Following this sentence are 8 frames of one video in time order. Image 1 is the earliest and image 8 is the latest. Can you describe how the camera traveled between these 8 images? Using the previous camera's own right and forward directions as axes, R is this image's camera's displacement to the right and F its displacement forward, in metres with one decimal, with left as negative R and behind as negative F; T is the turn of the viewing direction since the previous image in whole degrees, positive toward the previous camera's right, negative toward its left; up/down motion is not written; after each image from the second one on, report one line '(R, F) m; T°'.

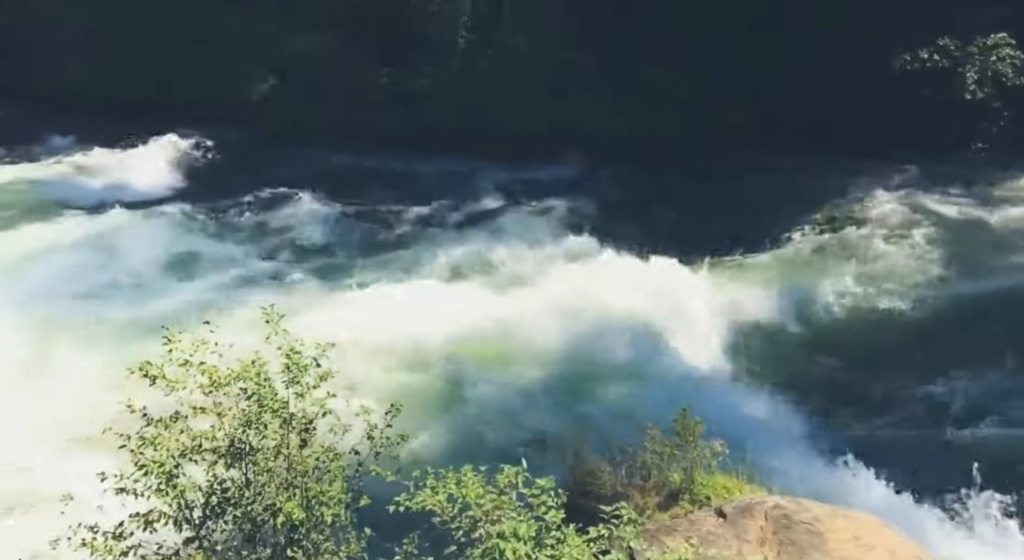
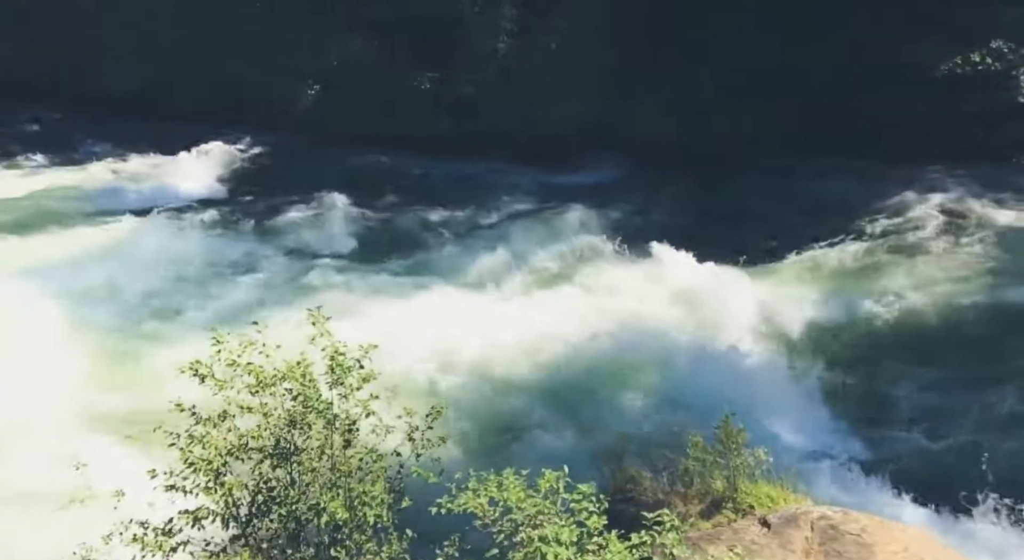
(+0.1, 0.0) m; -3°
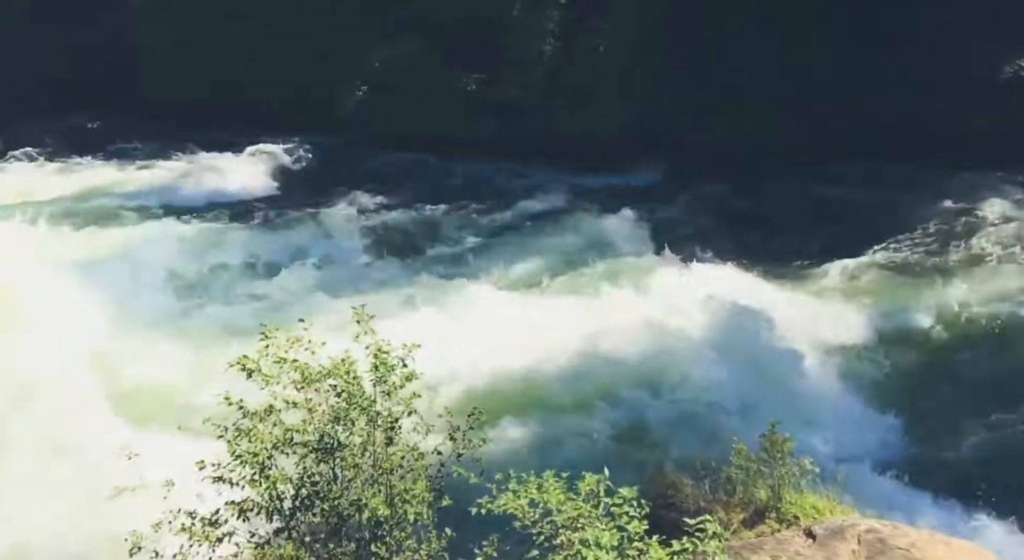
(+0.3, 0.0) m; -4°
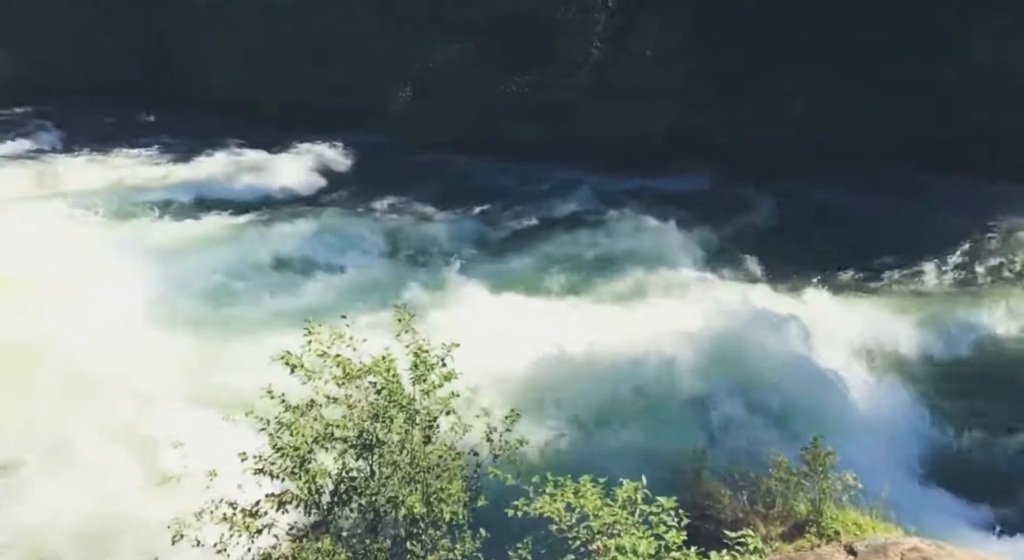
(+0.2, 0.0) m; -3°
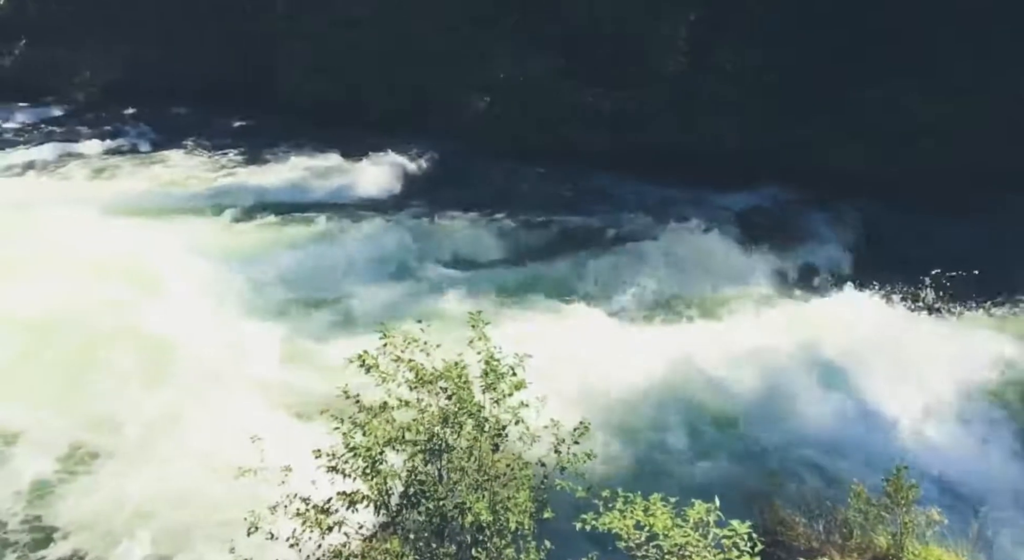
(+0.5, 0.0) m; -7°
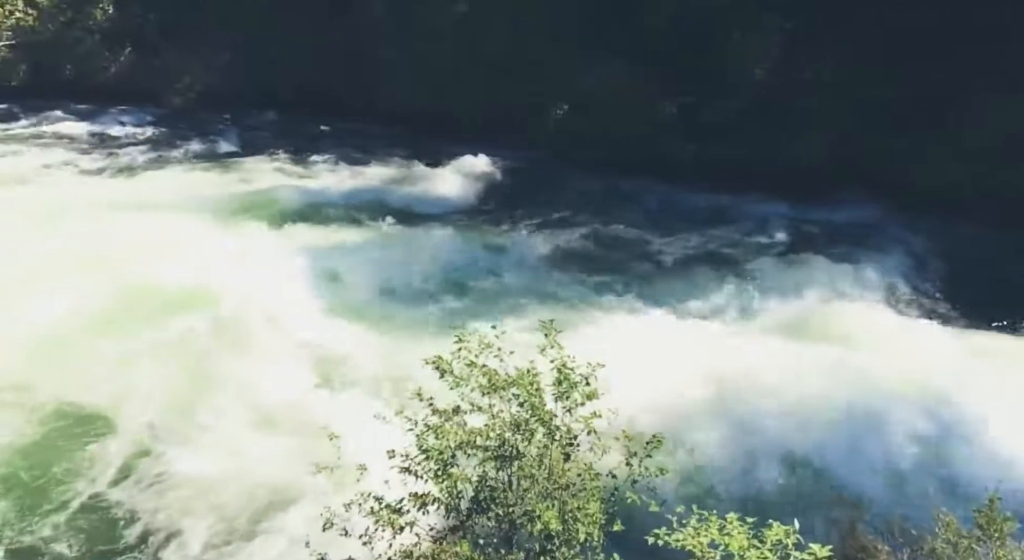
(+0.5, +0.1) m; -7°
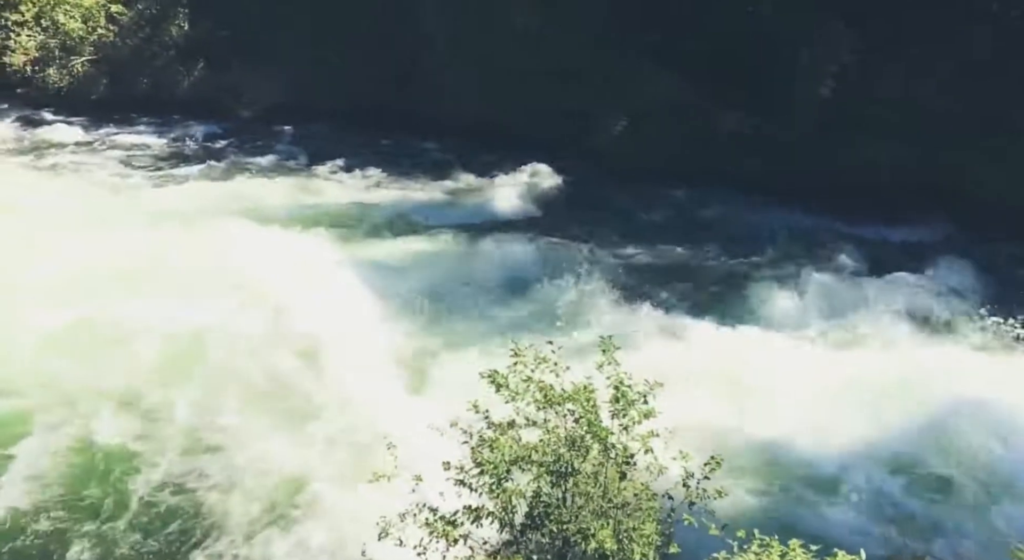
(+0.4, +0.1) m; -5°
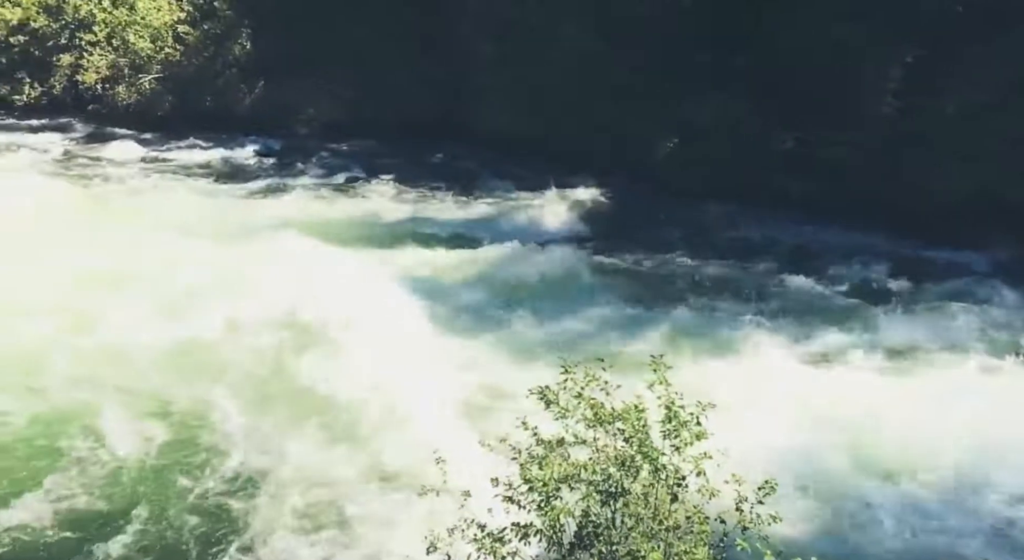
(+0.3, +0.1) m; -4°
